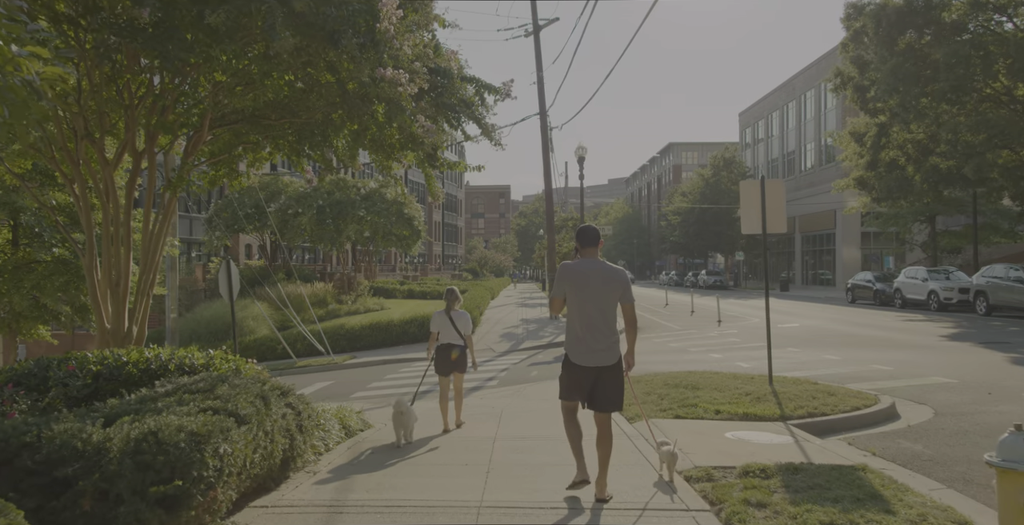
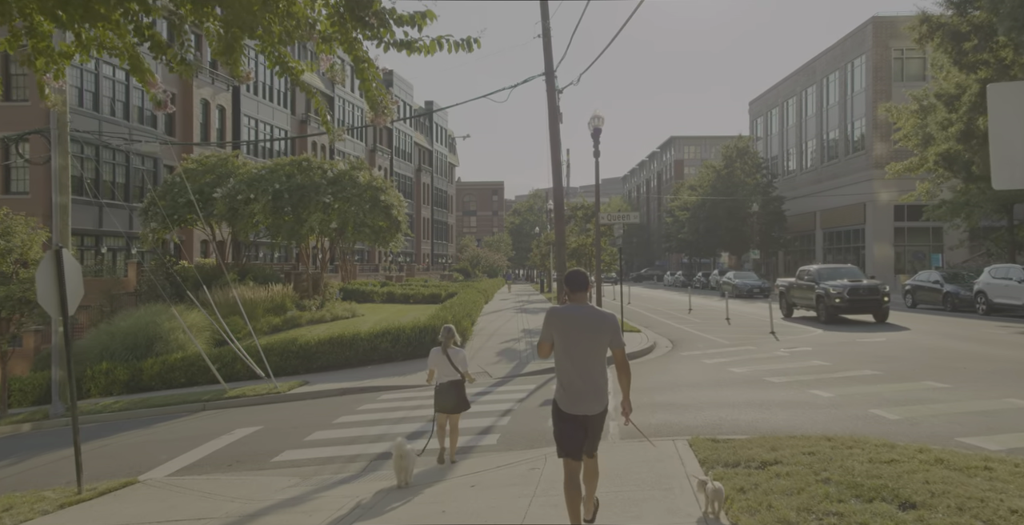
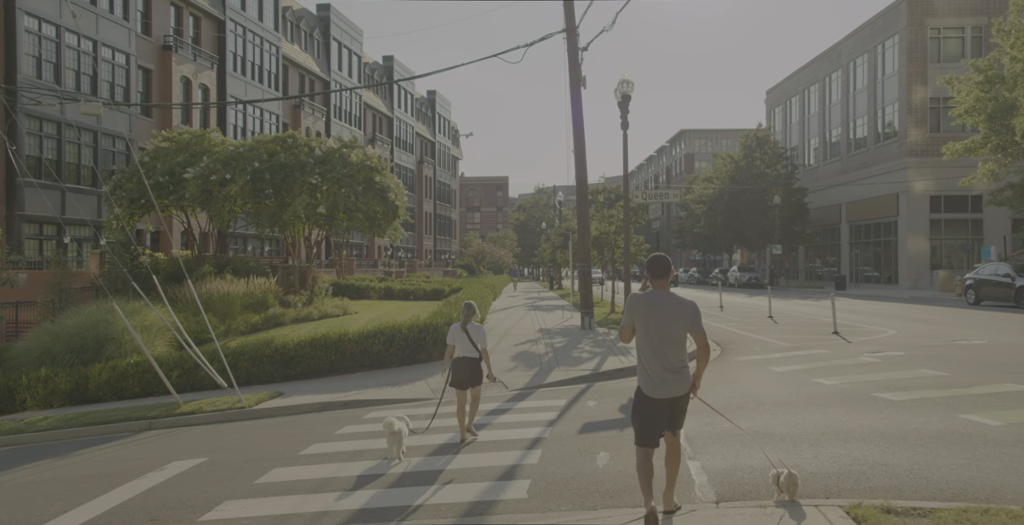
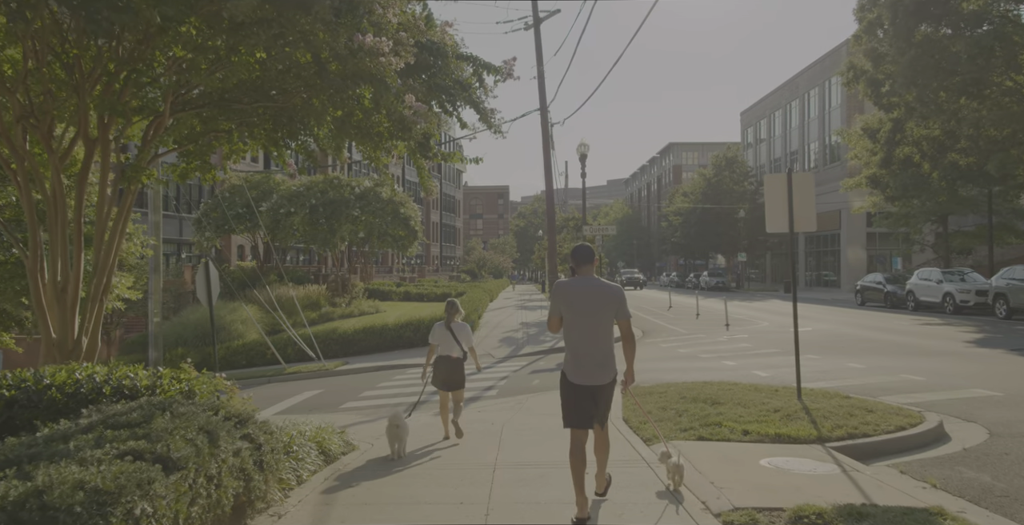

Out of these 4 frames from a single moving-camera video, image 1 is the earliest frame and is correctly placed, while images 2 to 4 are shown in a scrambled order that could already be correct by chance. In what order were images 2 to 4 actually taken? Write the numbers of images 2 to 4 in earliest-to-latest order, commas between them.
4, 2, 3
